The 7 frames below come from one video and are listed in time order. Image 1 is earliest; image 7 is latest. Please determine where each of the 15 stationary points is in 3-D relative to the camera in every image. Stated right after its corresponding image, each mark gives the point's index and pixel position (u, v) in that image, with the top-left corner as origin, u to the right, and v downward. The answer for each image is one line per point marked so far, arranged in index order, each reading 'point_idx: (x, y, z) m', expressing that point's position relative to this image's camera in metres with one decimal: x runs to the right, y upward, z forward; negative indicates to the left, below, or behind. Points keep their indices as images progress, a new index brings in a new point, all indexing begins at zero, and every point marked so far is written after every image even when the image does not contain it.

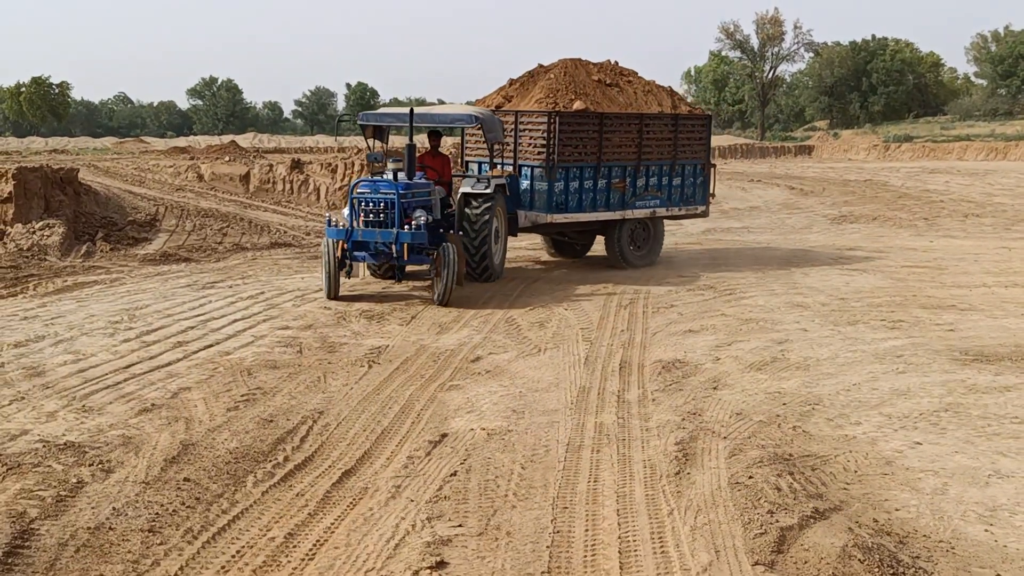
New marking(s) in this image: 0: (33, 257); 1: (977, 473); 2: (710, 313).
0: (-6.9, +0.4, +12.7) m
1: (+2.9, -1.2, +5.6) m
2: (+2.2, -0.3, +10.0) m
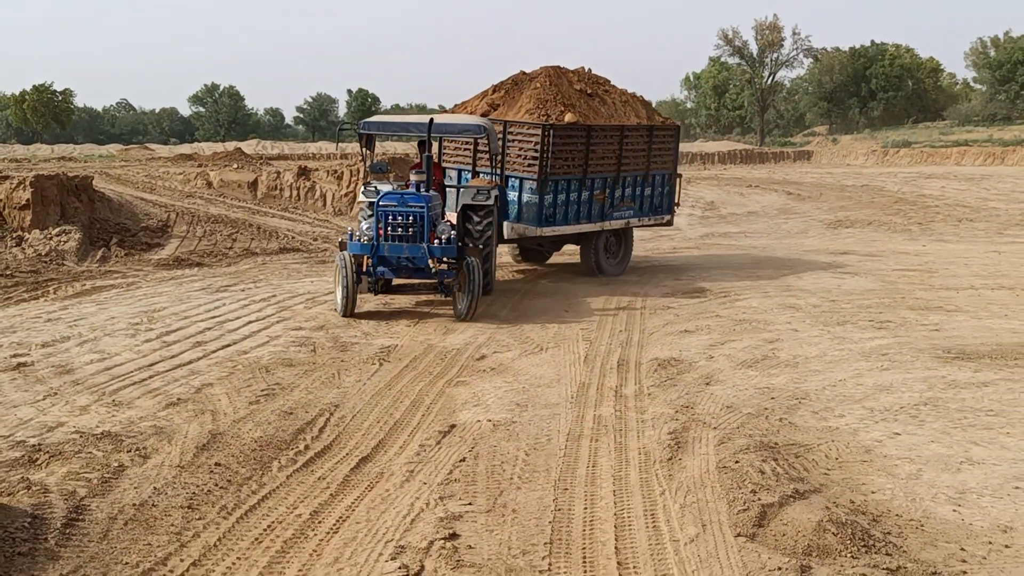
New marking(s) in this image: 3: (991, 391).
0: (-6.8, +0.4, +13.1) m
1: (+3.0, -1.2, +6.0) m
2: (+2.3, -0.3, +10.4) m
3: (+4.0, -0.9, +7.5) m
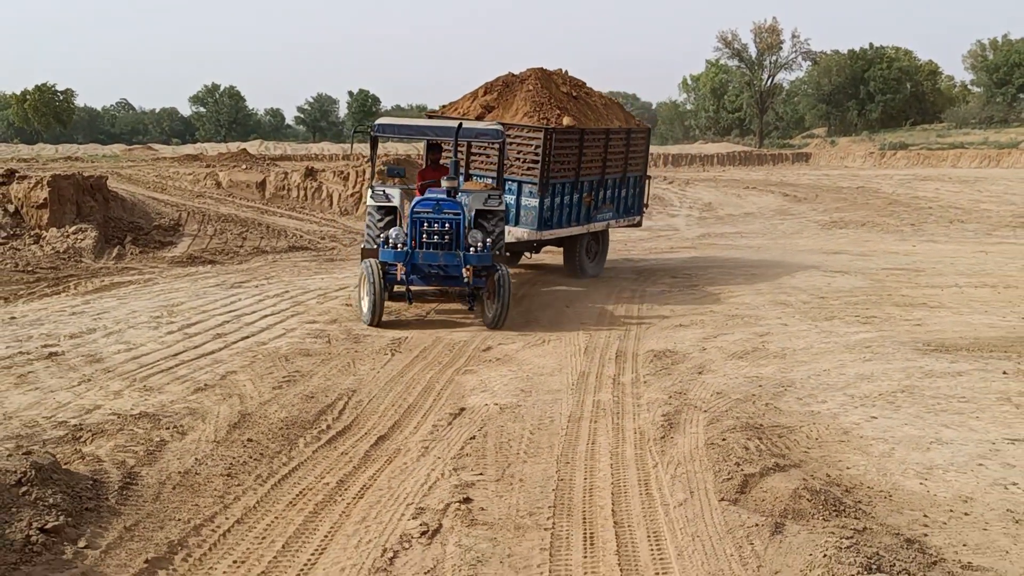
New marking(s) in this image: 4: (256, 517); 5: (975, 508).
0: (-6.8, +0.4, +13.6) m
1: (+3.0, -1.1, +6.5) m
2: (+2.3, -0.3, +10.9) m
3: (+4.1, -0.8, +8.0) m
4: (-1.3, -1.2, +4.5) m
5: (+2.8, -1.3, +5.4) m
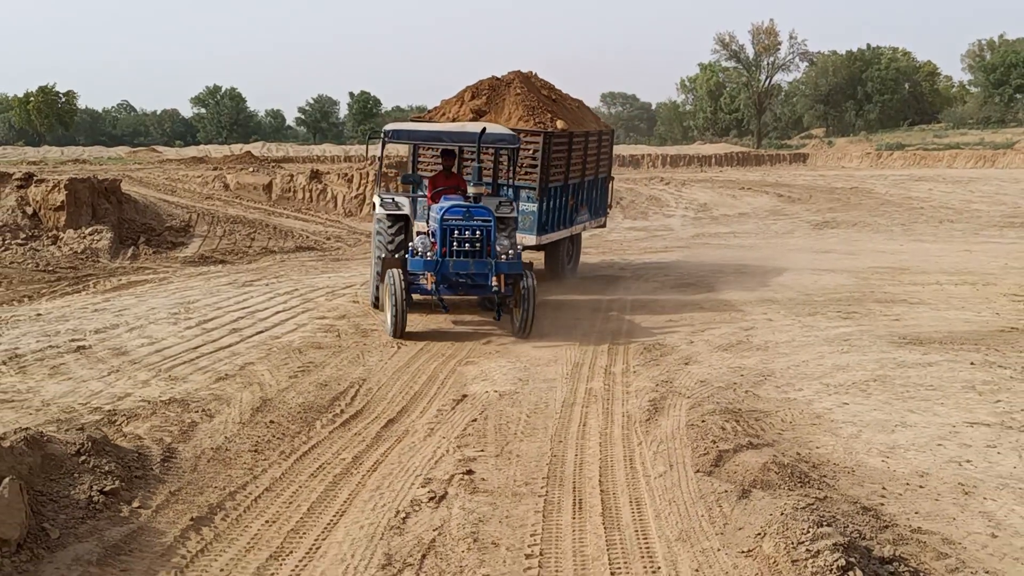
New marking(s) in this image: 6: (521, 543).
0: (-6.8, +0.5, +14.2) m
1: (+3.0, -1.1, +7.0) m
2: (+2.3, -0.3, +11.5) m
3: (+4.1, -0.8, +8.6) m
4: (-1.3, -1.1, +5.0) m
5: (+2.8, -1.3, +5.9) m
6: (+0.1, -1.2, +4.3) m
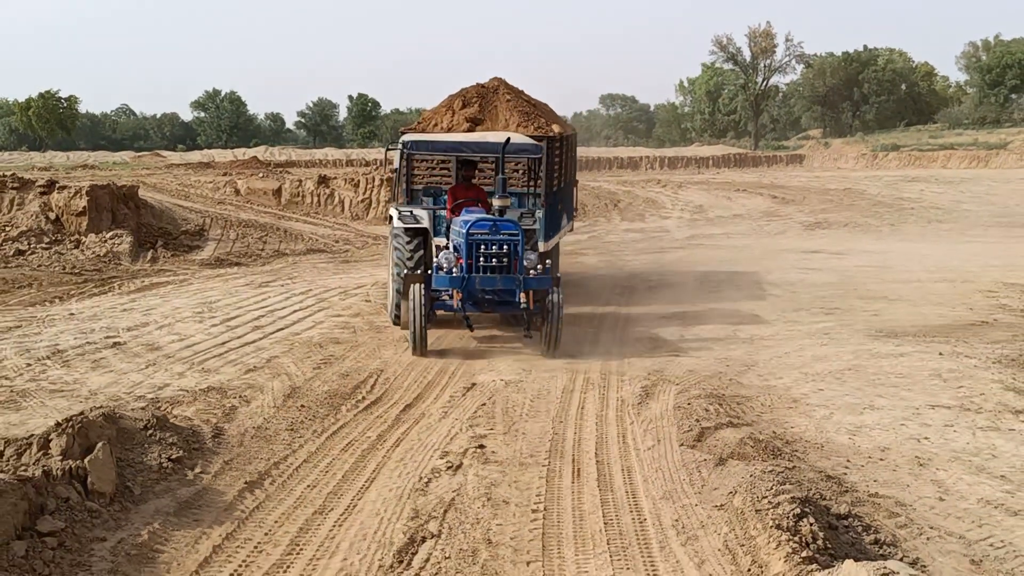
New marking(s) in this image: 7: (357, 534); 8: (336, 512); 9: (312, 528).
0: (-6.8, +0.4, +14.9) m
1: (+3.0, -1.0, +7.8) m
2: (+2.3, -0.2, +12.2) m
3: (+4.1, -0.8, +9.3) m
4: (-1.3, -1.1, +5.8) m
5: (+2.8, -1.3, +6.7) m
6: (+0.1, -1.2, +5.0) m
7: (-0.8, -1.2, +4.5) m
8: (-1.0, -1.2, +4.8) m
9: (-1.0, -1.2, +4.6) m
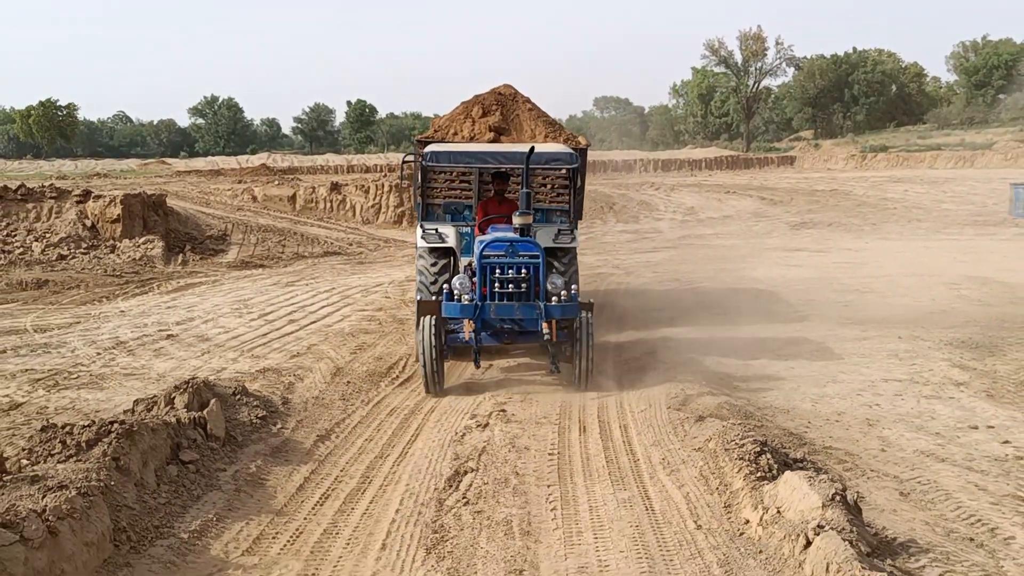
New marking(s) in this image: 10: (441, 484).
0: (-6.7, +0.4, +16.1) m
1: (+3.2, -0.9, +9.0) m
2: (+2.4, -0.2, +13.5) m
3: (+4.2, -0.7, +10.5) m
4: (-1.1, -1.0, +7.0) m
5: (+3.0, -1.2, +7.9) m
6: (+0.2, -1.1, +6.3) m
7: (-0.6, -1.2, +5.7) m
8: (-0.8, -1.1, +6.1) m
9: (-0.9, -1.2, +5.8) m
10: (-0.4, -1.2, +5.4) m
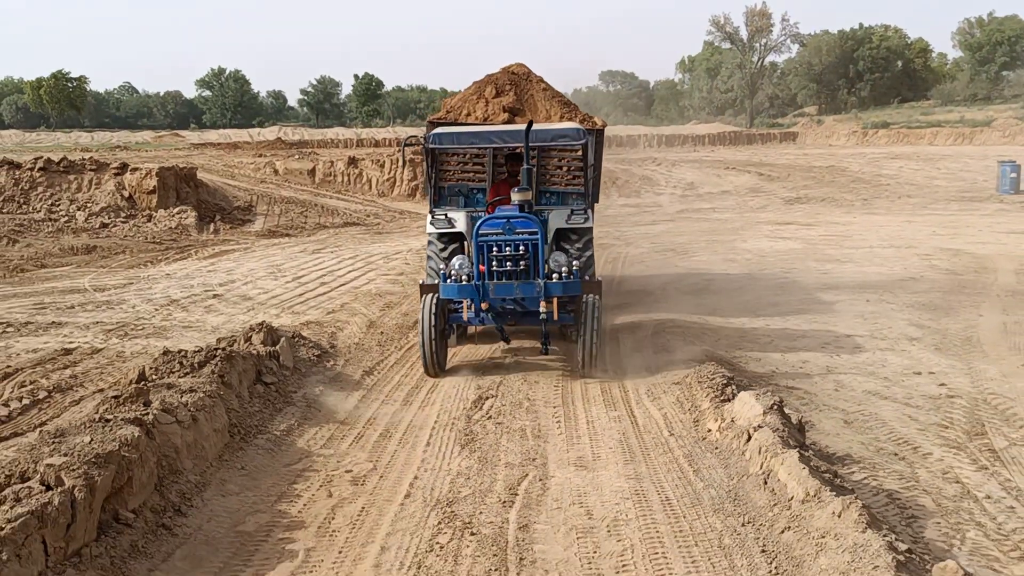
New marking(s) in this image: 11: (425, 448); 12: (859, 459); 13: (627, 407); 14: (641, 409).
0: (-6.5, +1.1, +17.4) m
1: (+3.3, -0.6, +10.3) m
2: (+2.6, +0.4, +14.8) m
3: (+4.3, -0.2, +11.8) m
4: (-1.0, -0.7, +8.3) m
5: (+3.1, -0.8, +9.2) m
6: (+0.3, -0.8, +7.6) m
7: (-0.5, -0.9, +7.0) m
8: (-0.7, -0.8, +7.4) m
9: (-0.8, -0.9, +7.1) m
10: (-0.3, -0.9, +6.8) m
11: (-0.6, -1.0, +5.7) m
12: (+2.6, -1.3, +6.8) m
13: (+0.9, -0.9, +6.8) m
14: (+1.0, -0.9, +6.7) m
